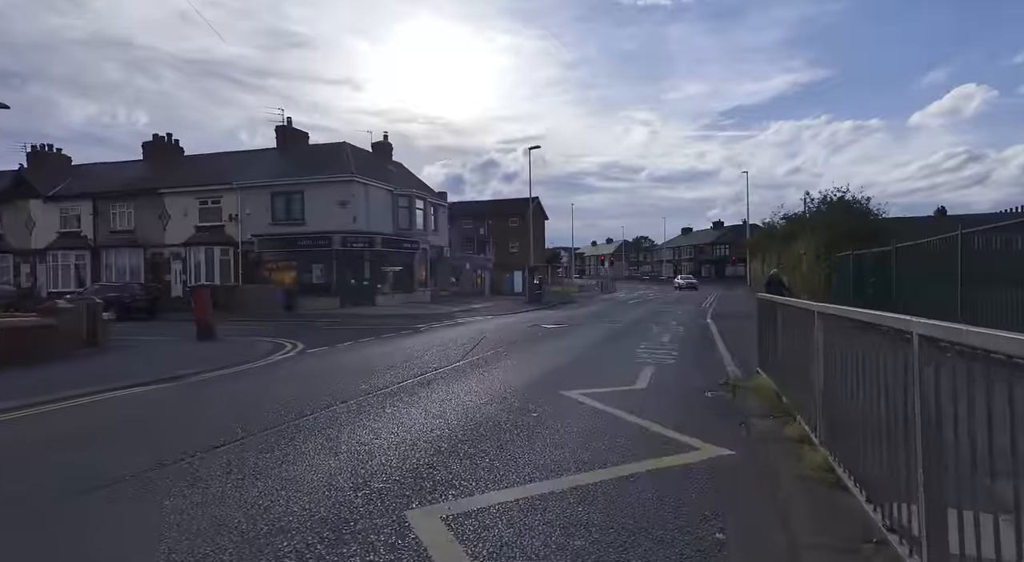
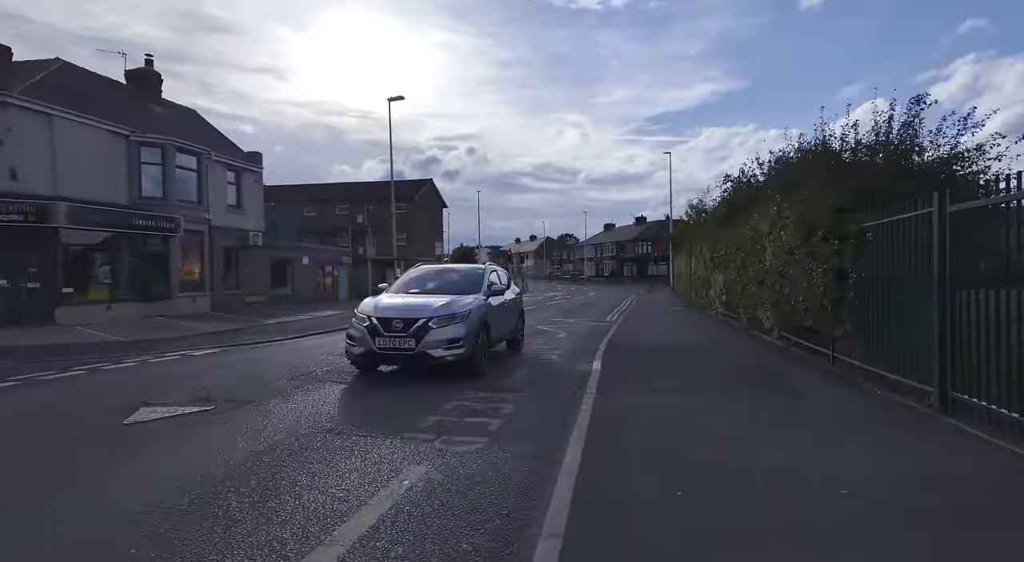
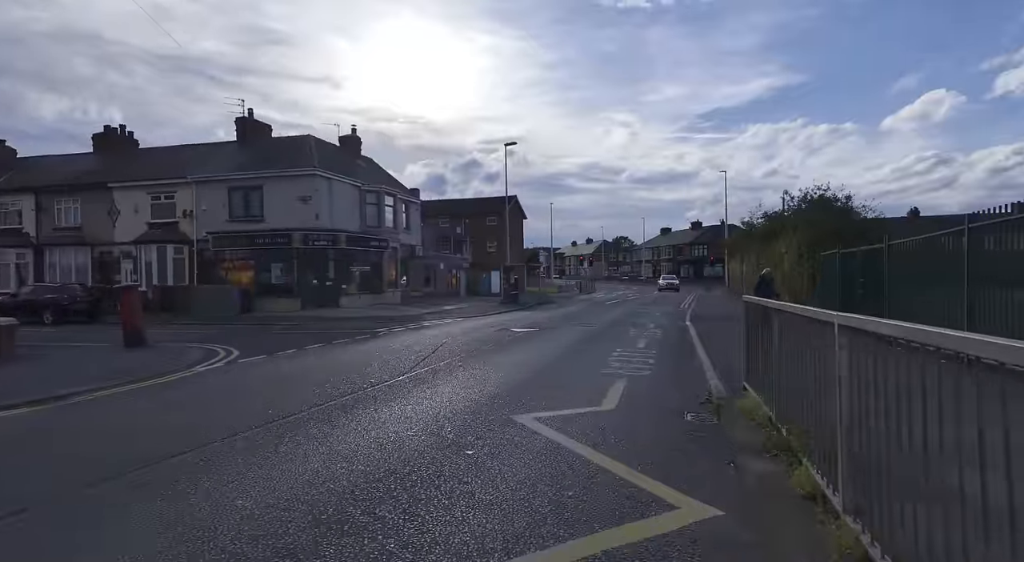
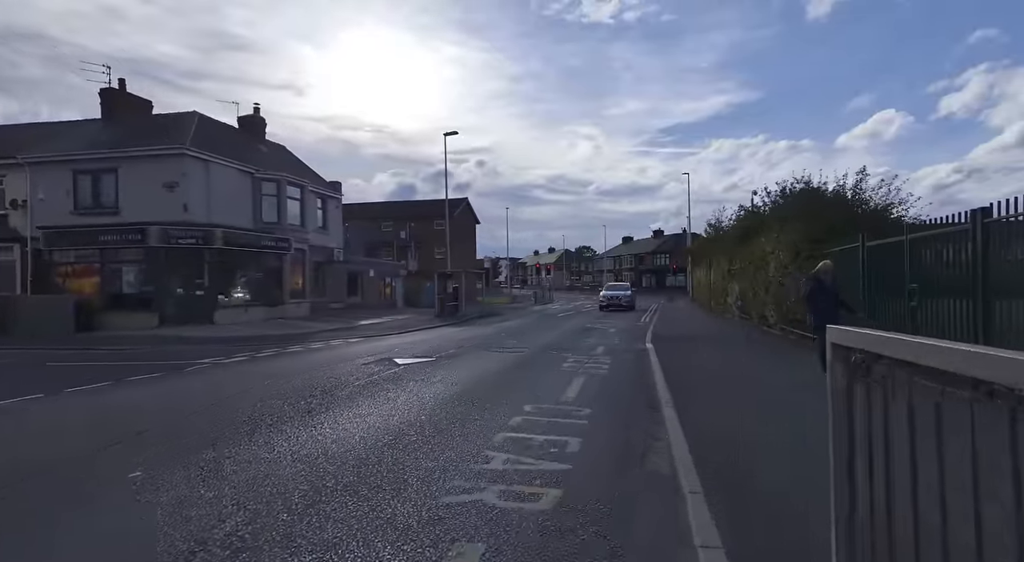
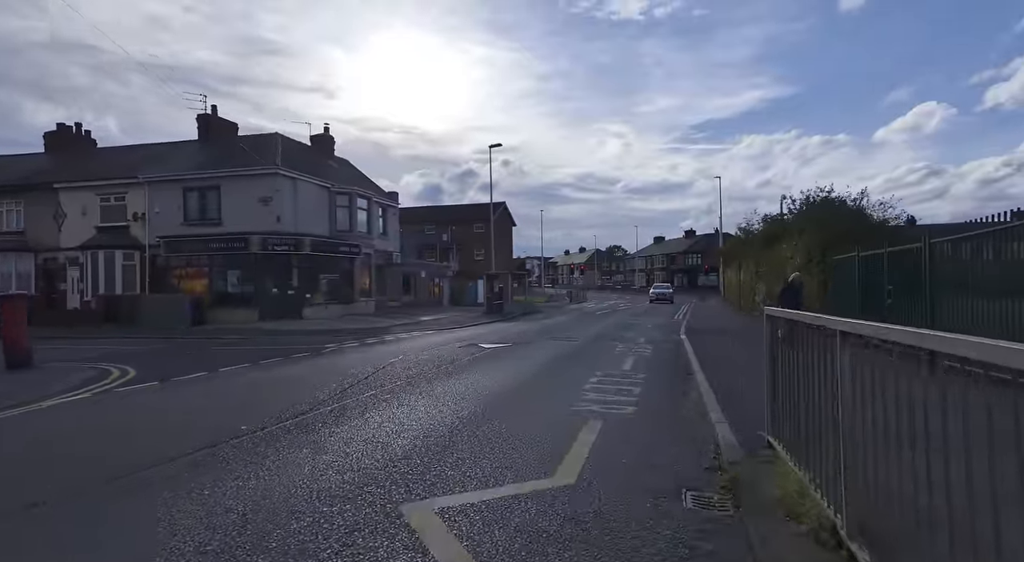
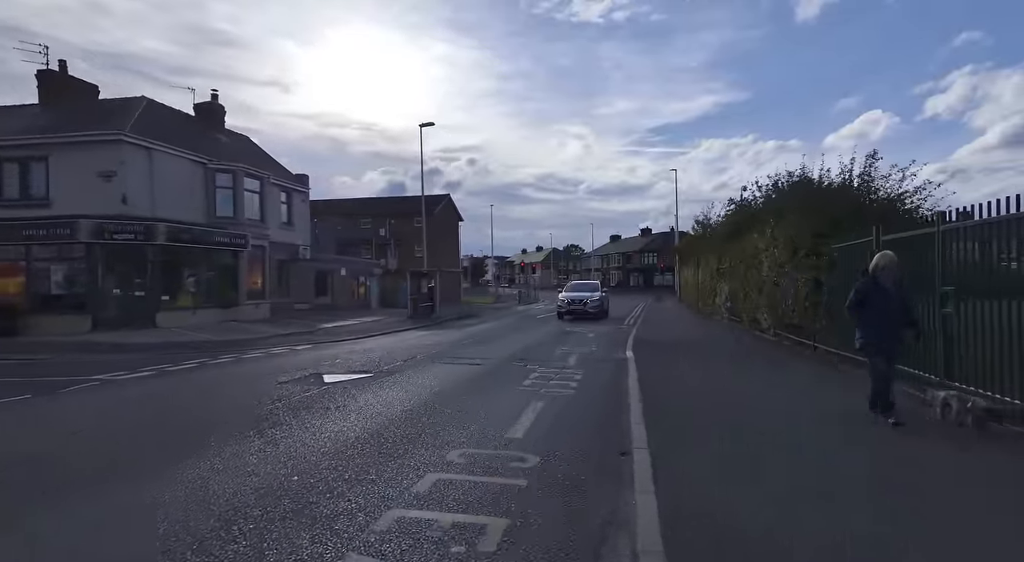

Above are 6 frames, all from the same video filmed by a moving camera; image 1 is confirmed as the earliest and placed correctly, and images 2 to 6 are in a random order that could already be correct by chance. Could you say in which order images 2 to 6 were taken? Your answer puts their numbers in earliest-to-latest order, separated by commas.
3, 5, 4, 6, 2
